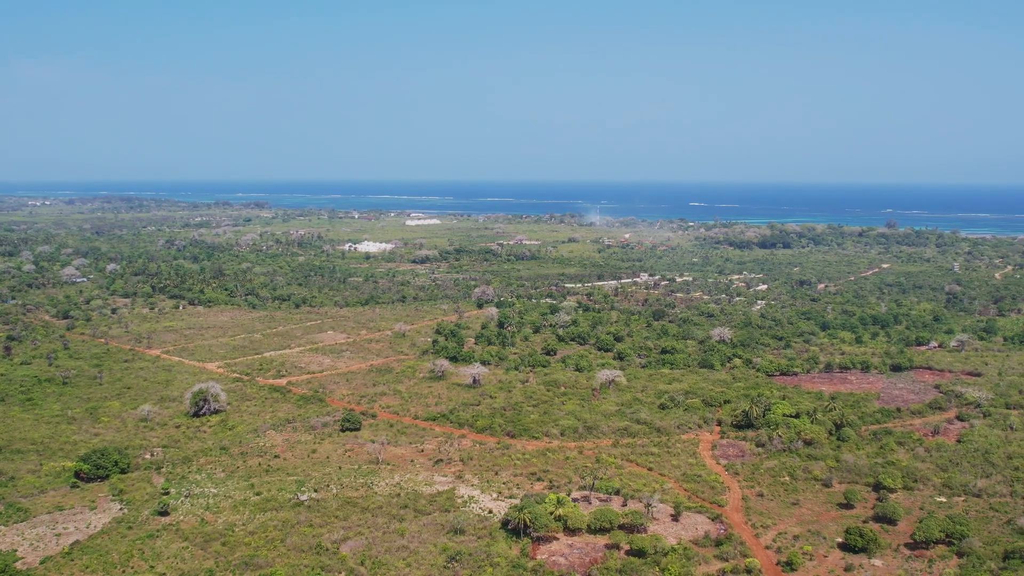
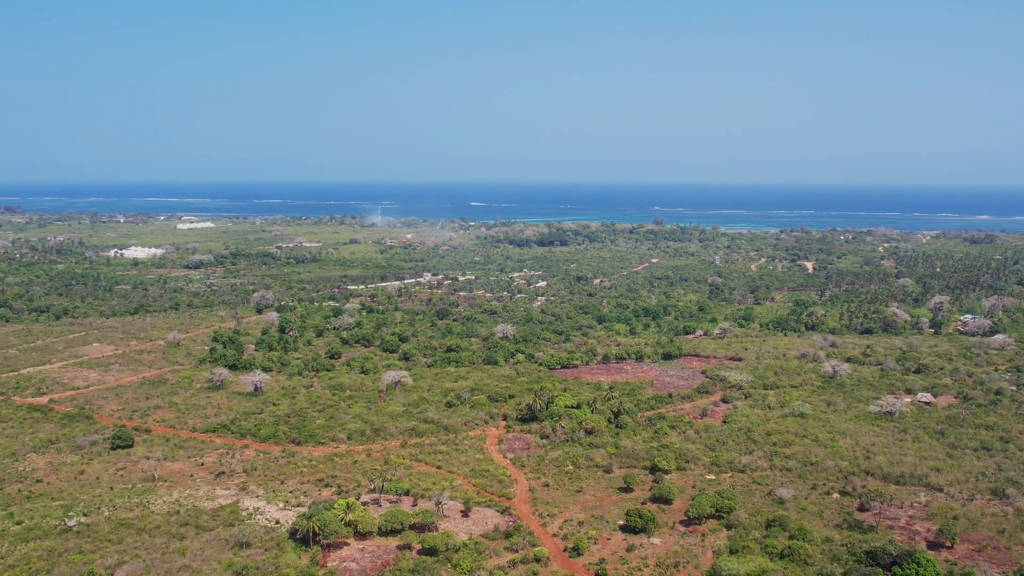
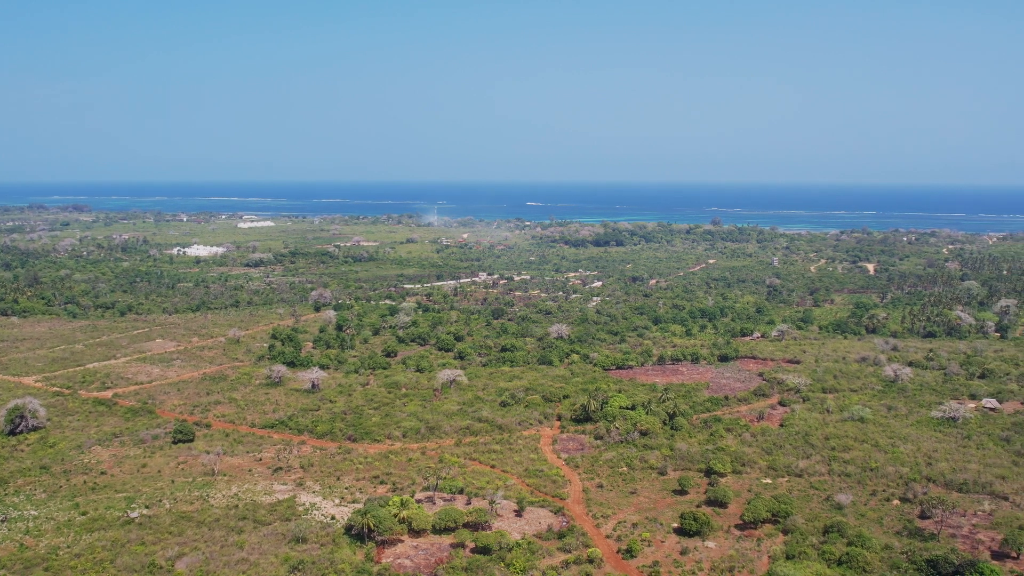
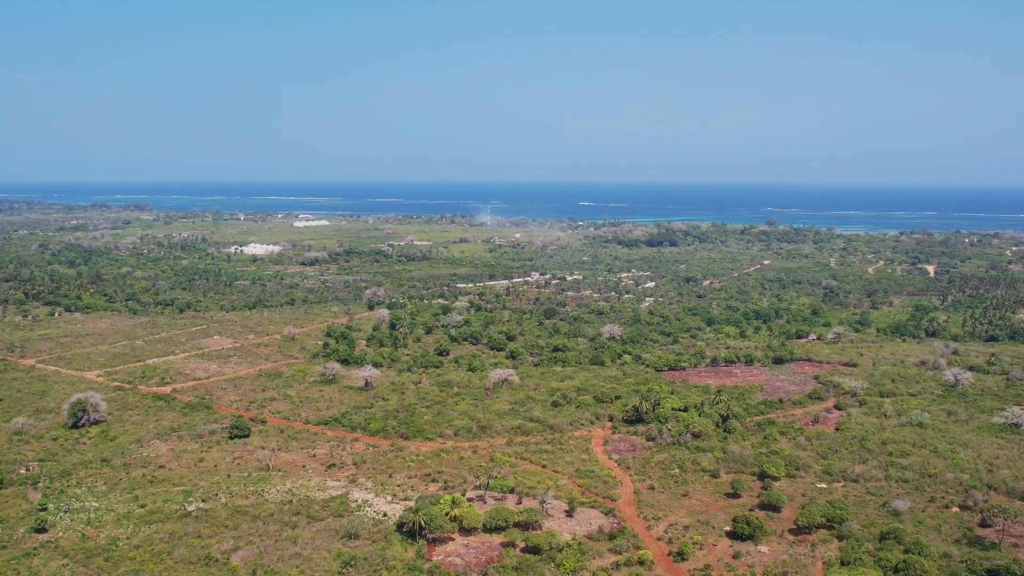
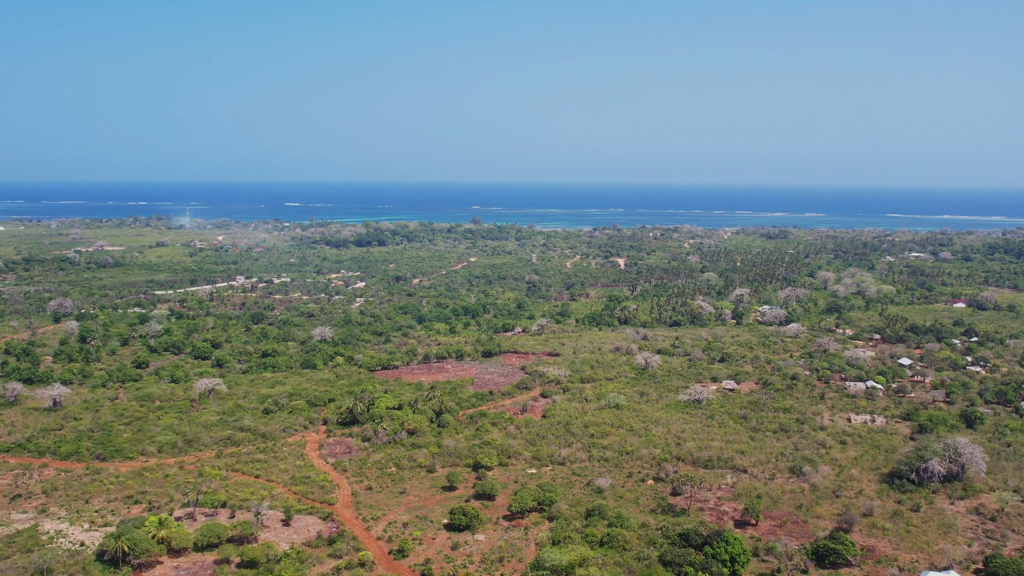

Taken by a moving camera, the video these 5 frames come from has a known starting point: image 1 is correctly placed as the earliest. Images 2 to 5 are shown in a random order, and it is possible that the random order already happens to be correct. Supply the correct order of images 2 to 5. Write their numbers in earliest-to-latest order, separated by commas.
4, 3, 2, 5
